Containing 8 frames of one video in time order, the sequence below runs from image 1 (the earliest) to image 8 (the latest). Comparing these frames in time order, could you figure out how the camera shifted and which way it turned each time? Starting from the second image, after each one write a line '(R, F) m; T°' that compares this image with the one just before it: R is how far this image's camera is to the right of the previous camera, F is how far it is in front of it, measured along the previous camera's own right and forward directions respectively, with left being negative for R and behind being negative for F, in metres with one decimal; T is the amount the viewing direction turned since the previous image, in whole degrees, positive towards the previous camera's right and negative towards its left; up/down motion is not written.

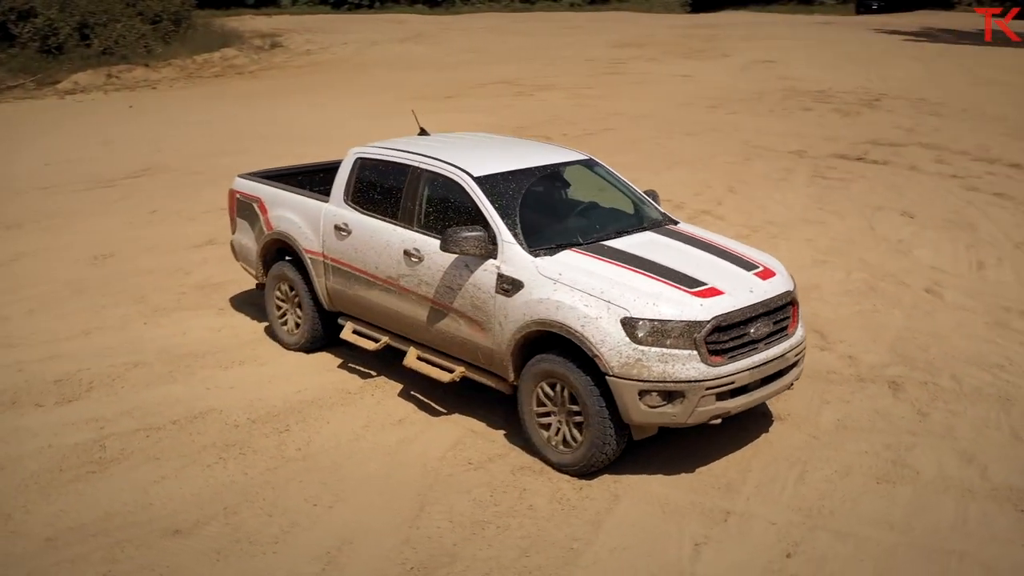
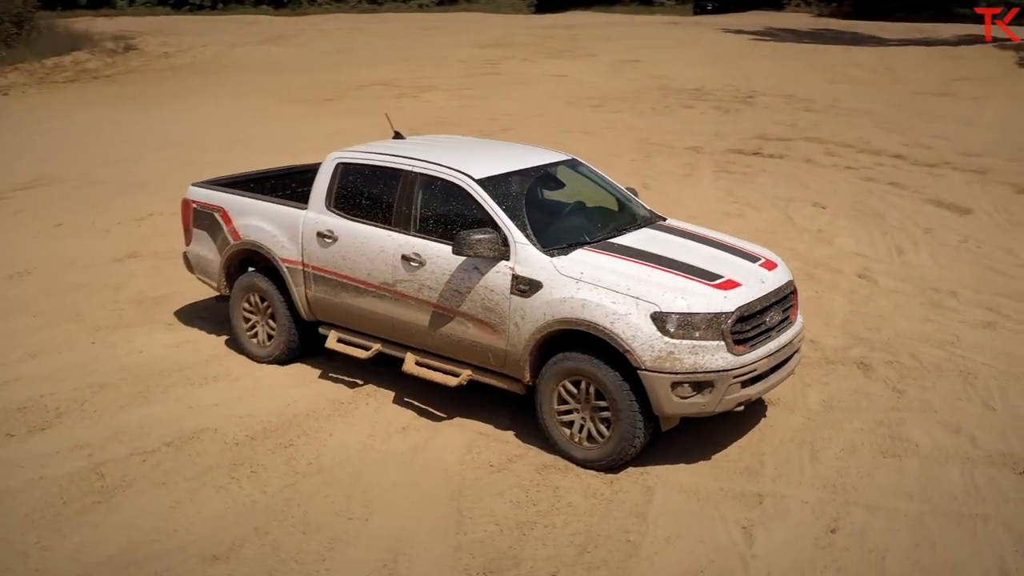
(-1.0, 0.0) m; +9°
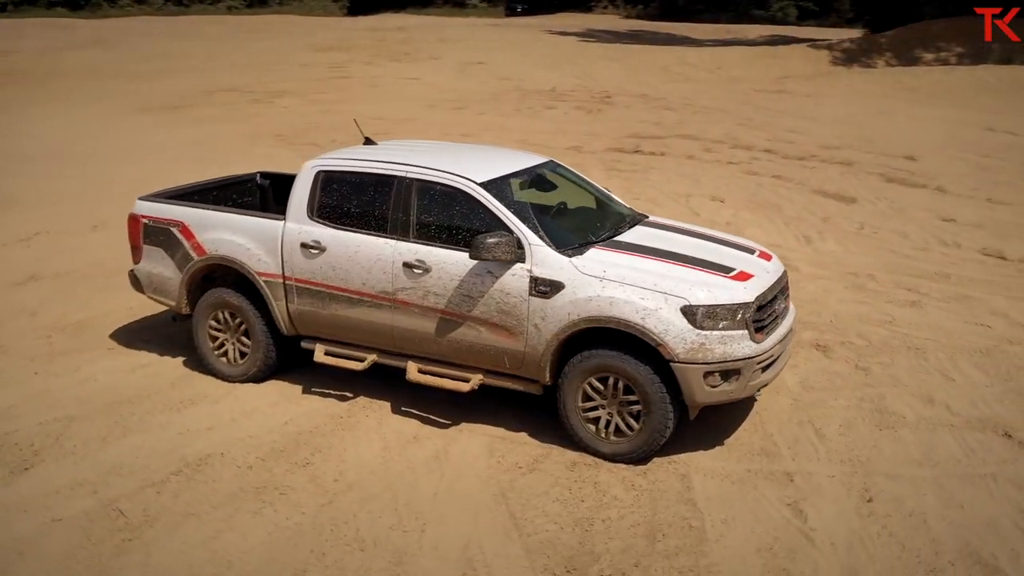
(-1.2, +0.1) m; +11°
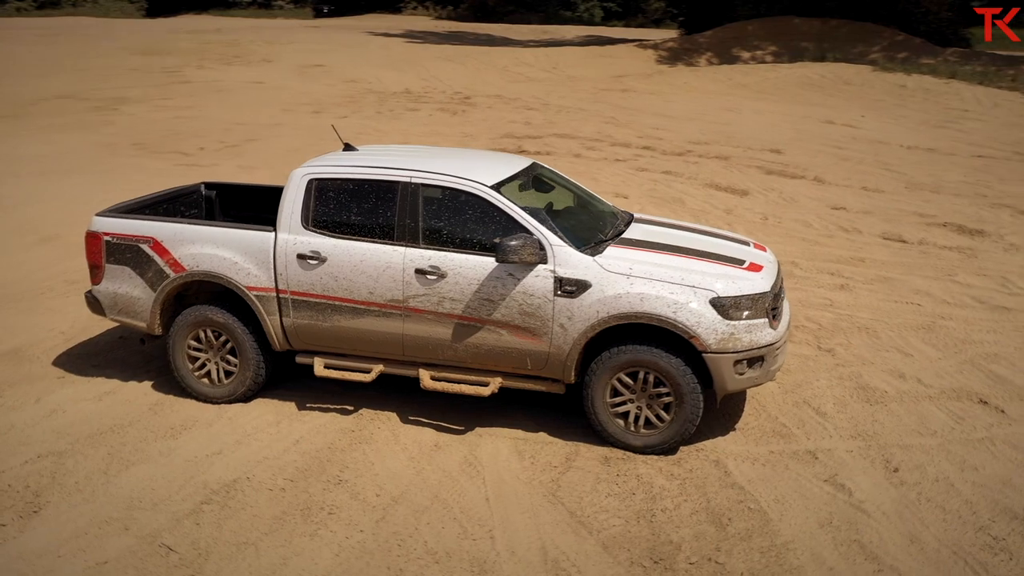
(-1.3, +0.1) m; +11°
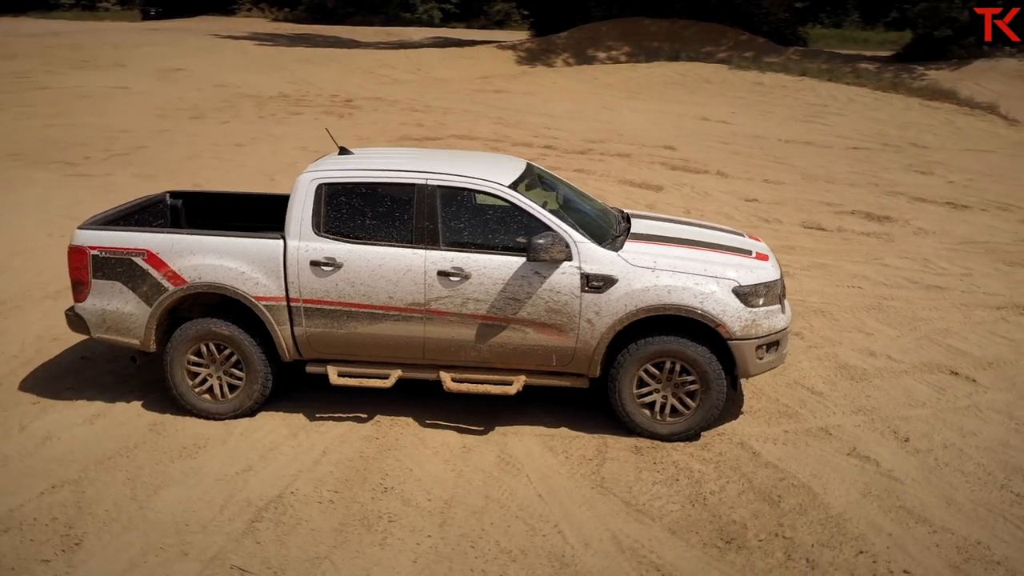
(-1.1, 0.0) m; +9°
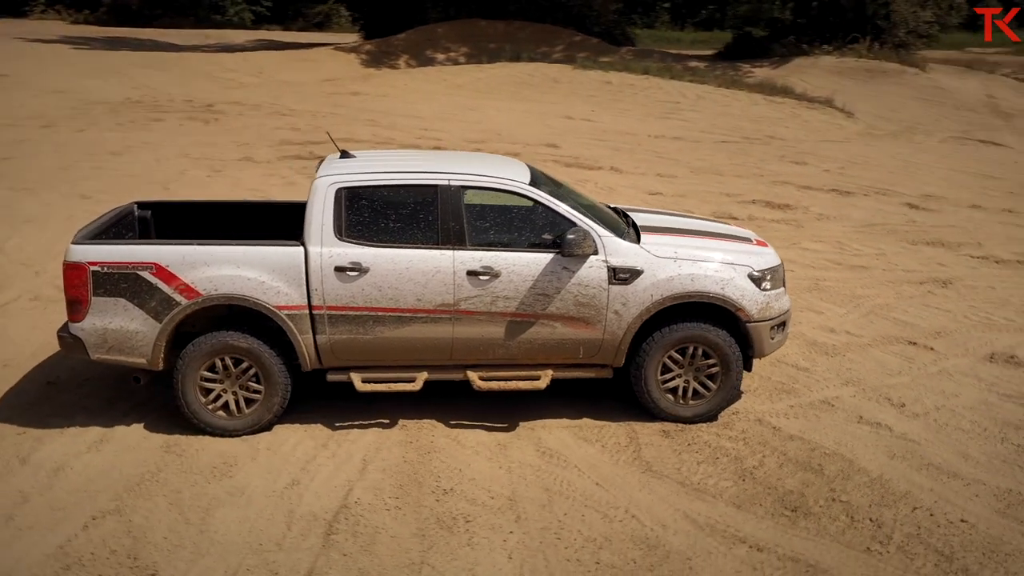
(-1.3, 0.0) m; +11°
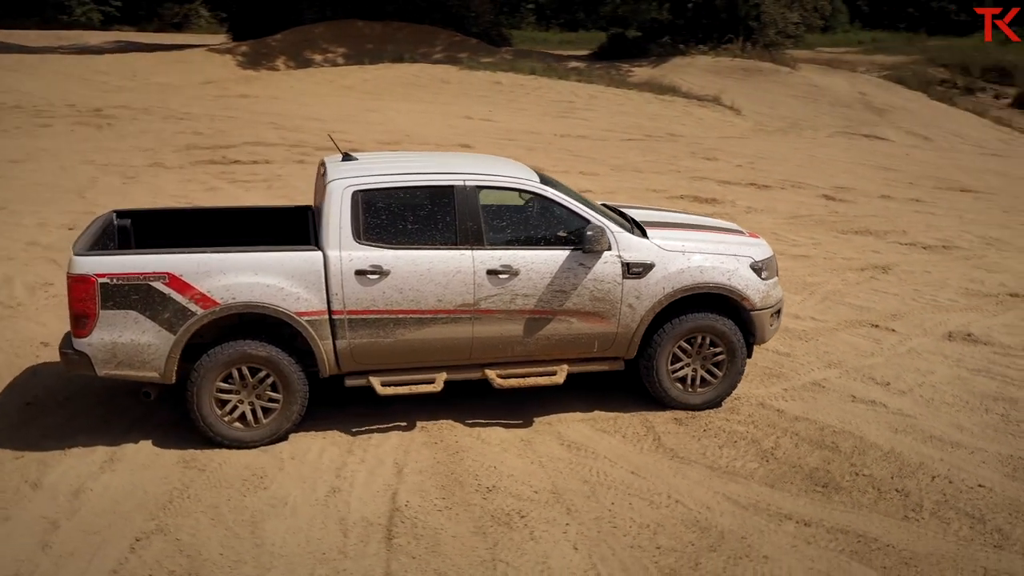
(-1.0, 0.0) m; +8°
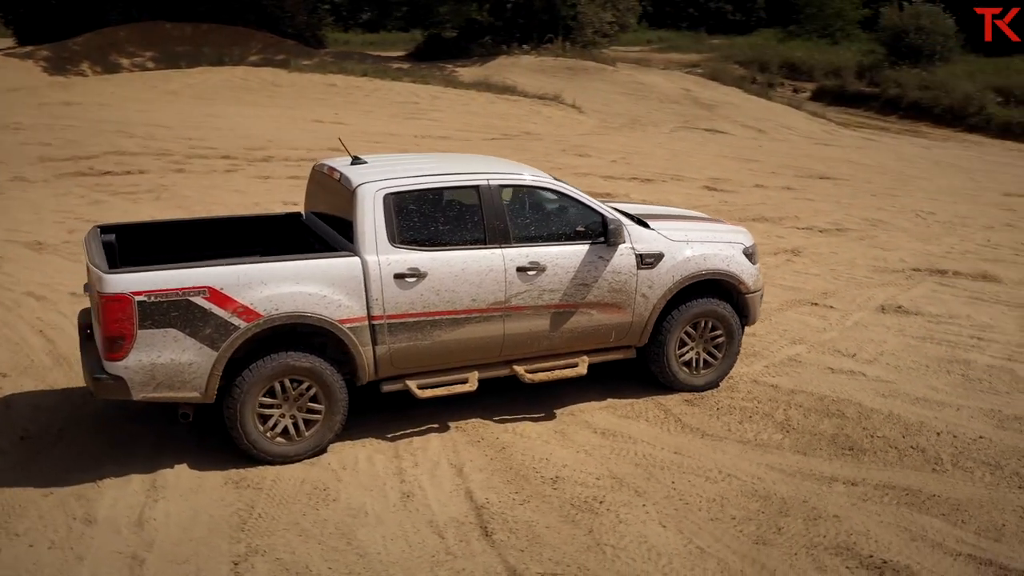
(-1.5, 0.0) m; +12°
